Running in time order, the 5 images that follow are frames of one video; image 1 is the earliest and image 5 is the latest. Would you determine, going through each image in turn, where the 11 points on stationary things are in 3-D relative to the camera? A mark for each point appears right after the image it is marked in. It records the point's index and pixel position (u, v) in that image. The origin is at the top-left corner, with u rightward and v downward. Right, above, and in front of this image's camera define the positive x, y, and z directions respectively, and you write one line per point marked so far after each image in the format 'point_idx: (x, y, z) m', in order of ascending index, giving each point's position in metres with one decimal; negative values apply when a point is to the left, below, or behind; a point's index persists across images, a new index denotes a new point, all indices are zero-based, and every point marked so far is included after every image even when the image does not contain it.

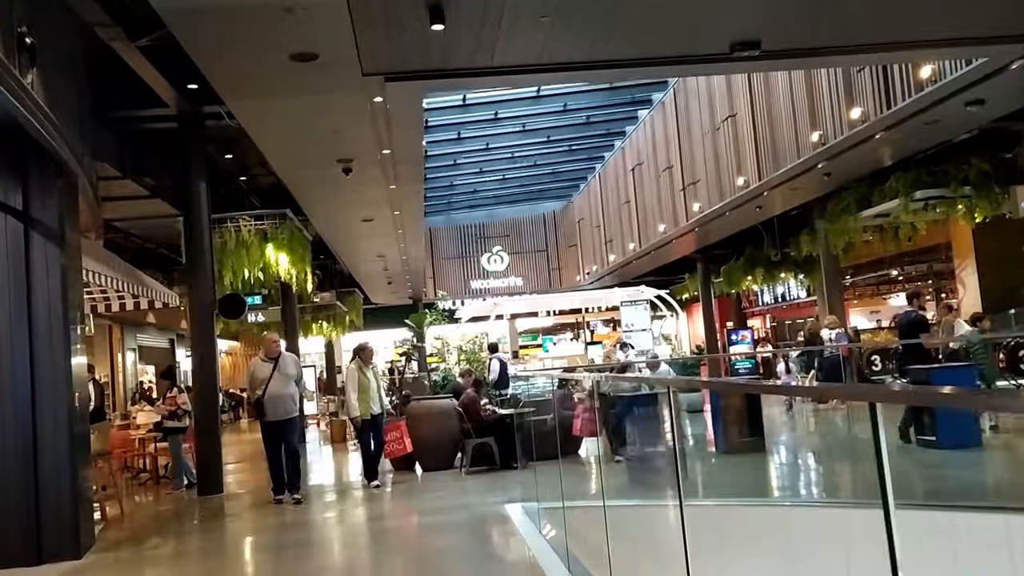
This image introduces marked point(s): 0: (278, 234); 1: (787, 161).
0: (-2.9, +0.7, +10.8) m
1: (+3.4, +1.5, +10.6) m
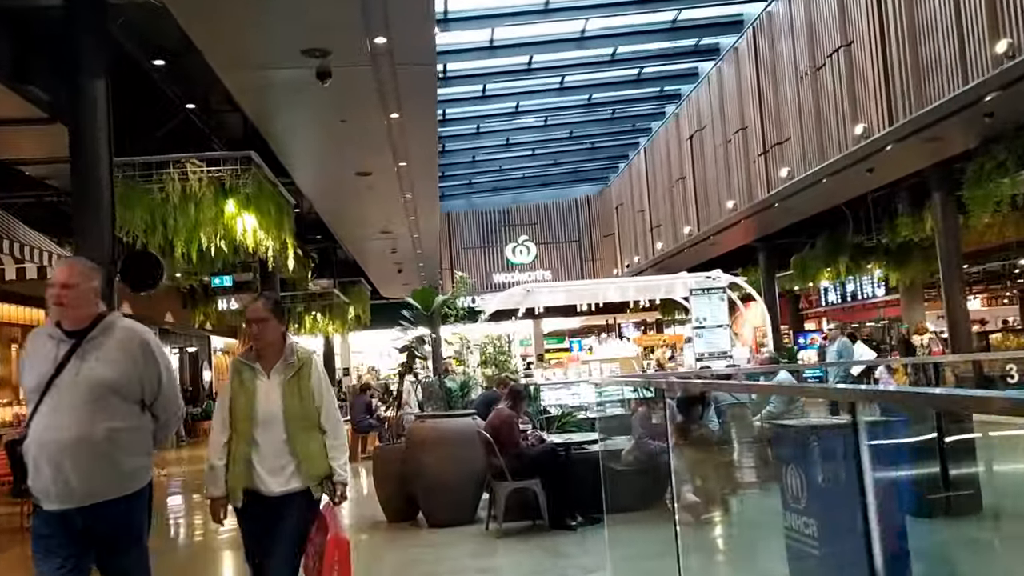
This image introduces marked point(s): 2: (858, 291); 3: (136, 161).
0: (-2.5, +0.9, +8.0) m
1: (+3.8, +1.7, +7.7) m
2: (+7.4, -0.1, +18.8) m
3: (-3.3, +1.1, +7.7) m
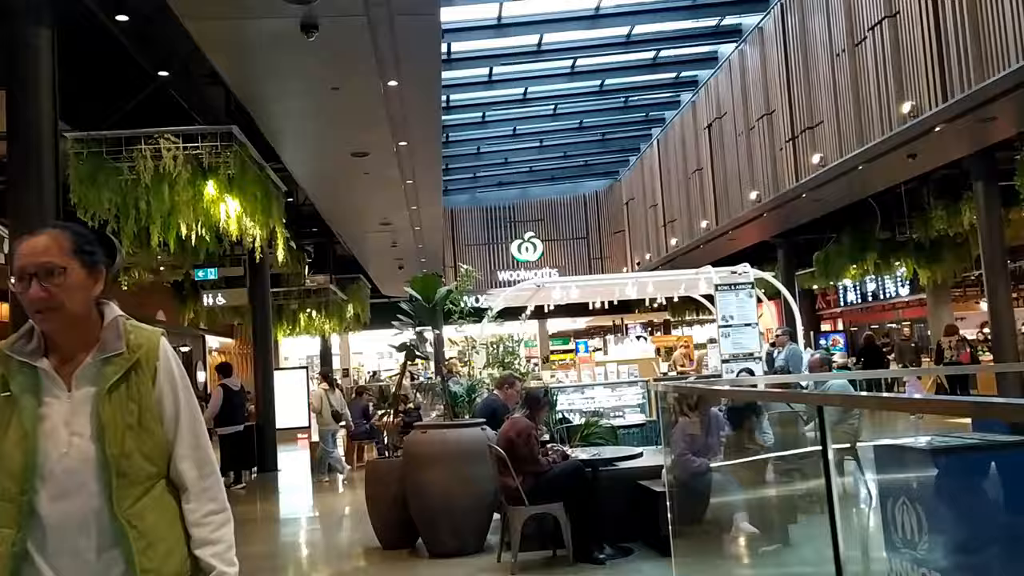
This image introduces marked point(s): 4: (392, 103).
0: (-2.4, +1.0, +7.2) m
1: (+3.9, +1.8, +6.9) m
2: (+7.5, -0.1, +18.0) m
3: (-3.2, +1.2, +6.9) m
4: (-0.9, +1.4, +7.0) m
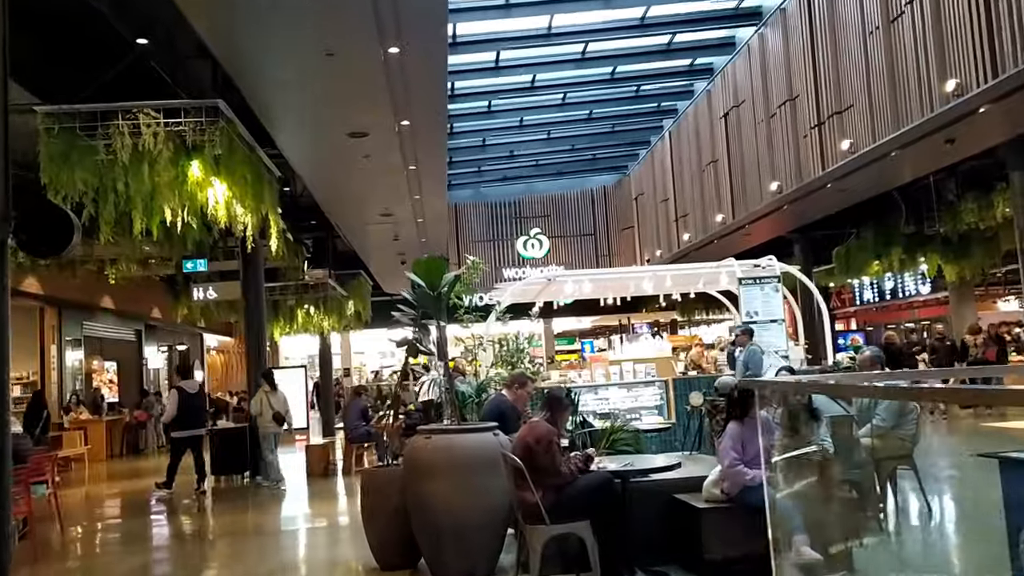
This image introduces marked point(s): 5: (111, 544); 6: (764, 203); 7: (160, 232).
0: (-2.3, +1.1, +6.6) m
1: (+4.0, +1.8, +6.3) m
2: (+7.6, 0.0, +17.3) m
3: (-3.1, +1.3, +6.3) m
4: (-0.8, +1.5, +6.4) m
5: (-3.3, -2.2, +7.3) m
6: (+3.5, +1.2, +12.2) m
7: (-3.1, +0.5, +7.8) m
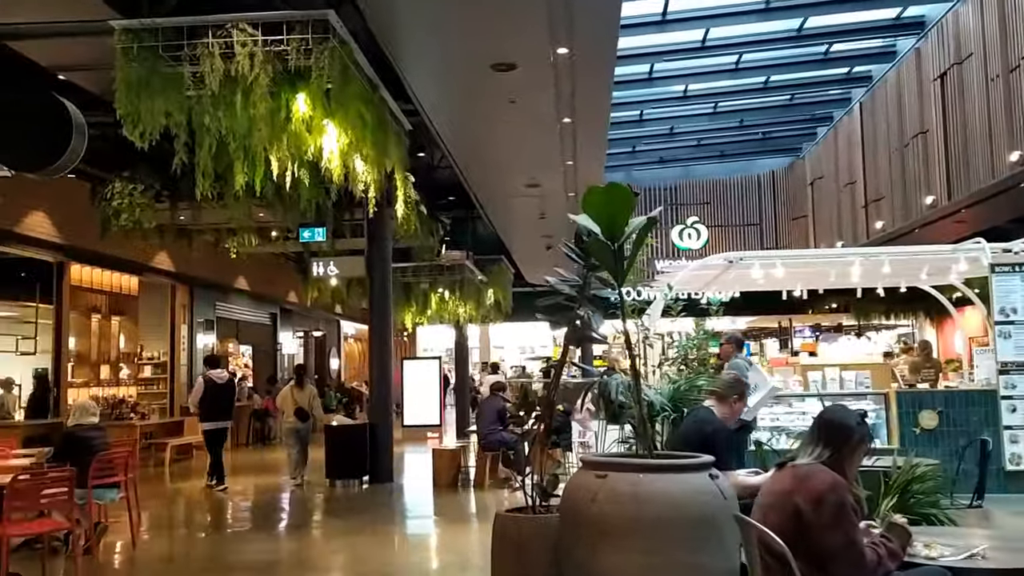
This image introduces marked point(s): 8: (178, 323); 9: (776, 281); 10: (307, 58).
0: (-1.2, +1.3, +5.3) m
1: (+5.0, +1.9, +3.9) m
2: (+10.3, -0.1, +14.3) m
3: (-2.0, +1.5, +5.1) m
4: (+0.2, +1.7, +4.8) m
5: (-2.2, -1.9, +6.2) m
6: (+5.4, +1.2, +9.8) m
7: (-1.8, +0.7, +6.6) m
8: (-5.2, -0.5, +13.6) m
9: (+2.4, +0.1, +8.0) m
10: (-1.2, +1.4, +5.2) m
